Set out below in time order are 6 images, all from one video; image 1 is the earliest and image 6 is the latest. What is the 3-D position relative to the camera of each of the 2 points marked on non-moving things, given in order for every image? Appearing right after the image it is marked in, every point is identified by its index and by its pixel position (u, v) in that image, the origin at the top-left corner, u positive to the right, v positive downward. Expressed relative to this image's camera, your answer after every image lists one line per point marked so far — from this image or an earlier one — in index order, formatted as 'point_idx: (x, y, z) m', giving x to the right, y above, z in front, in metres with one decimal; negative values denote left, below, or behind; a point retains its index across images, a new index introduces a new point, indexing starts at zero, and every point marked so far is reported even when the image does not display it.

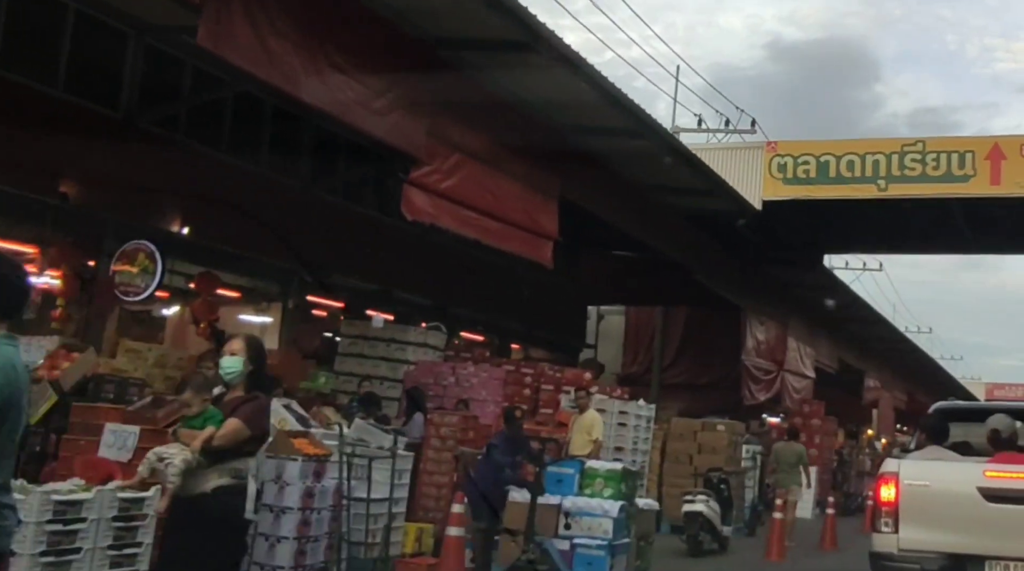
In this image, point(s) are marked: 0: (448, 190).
0: (-0.7, +1.0, +12.7) m
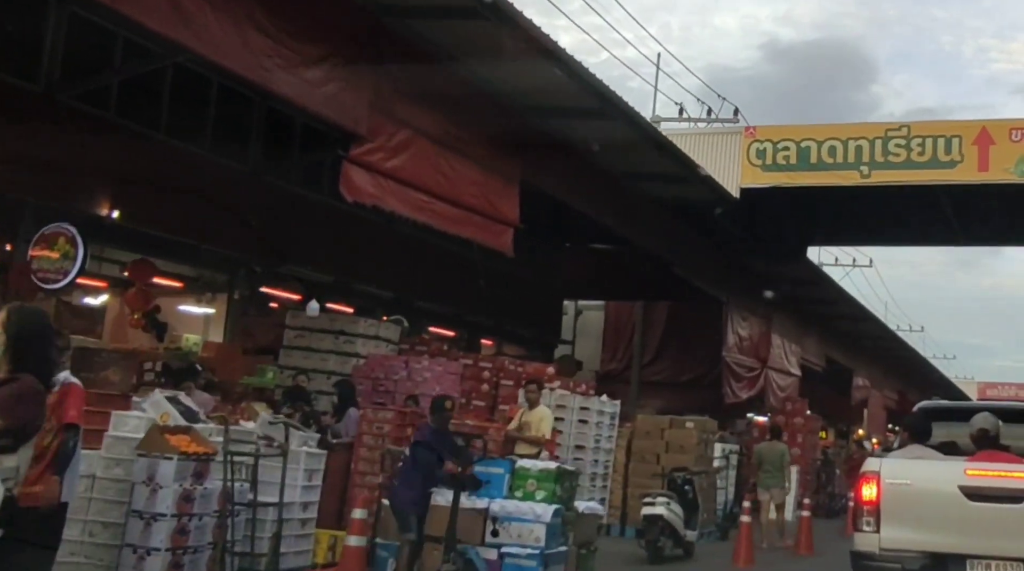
0: (-1.2, +1.2, +11.8) m
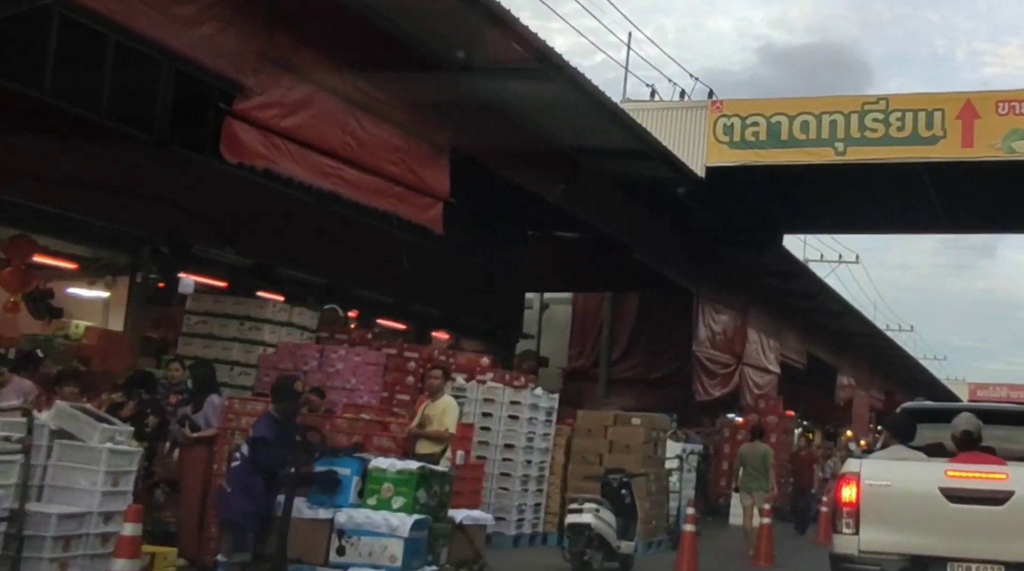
0: (-2.0, +1.4, +10.4) m
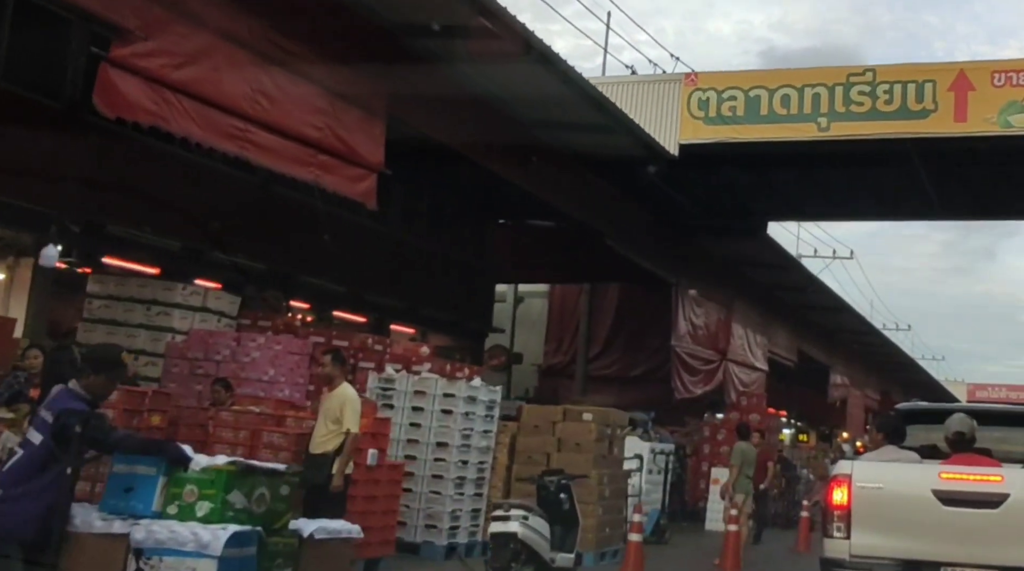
0: (-2.6, +1.6, +9.1) m
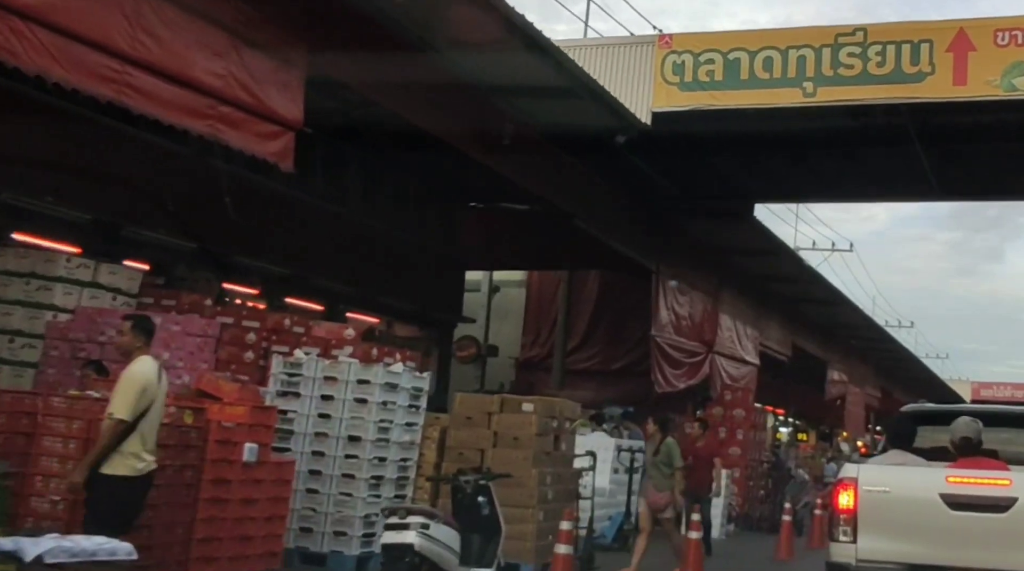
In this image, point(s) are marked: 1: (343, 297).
0: (-3.1, +1.8, +7.7) m
1: (-2.5, -0.2, +17.5) m
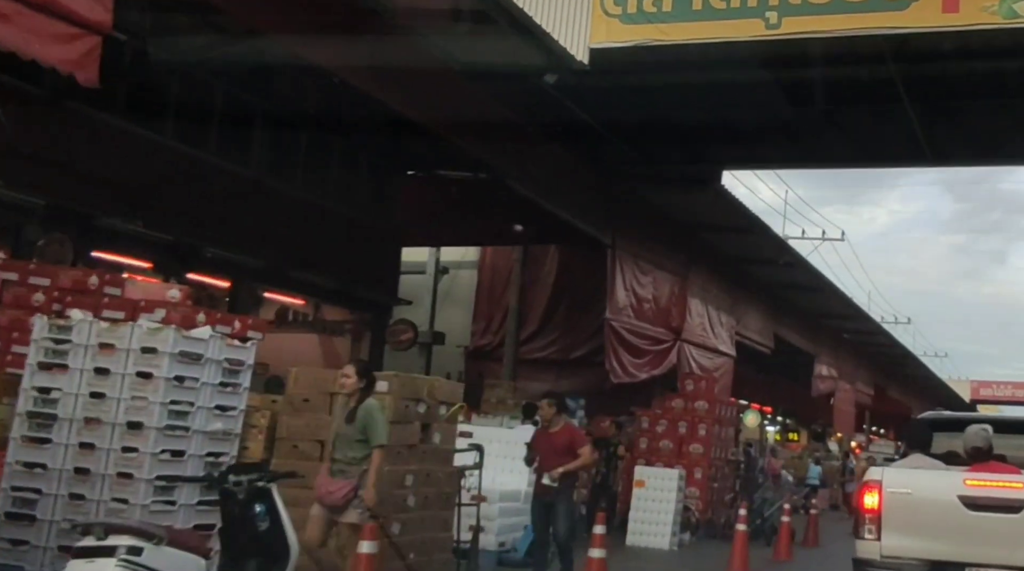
0: (-4.1, +2.2, +5.5) m
1: (-3.4, +0.2, +15.3) m
